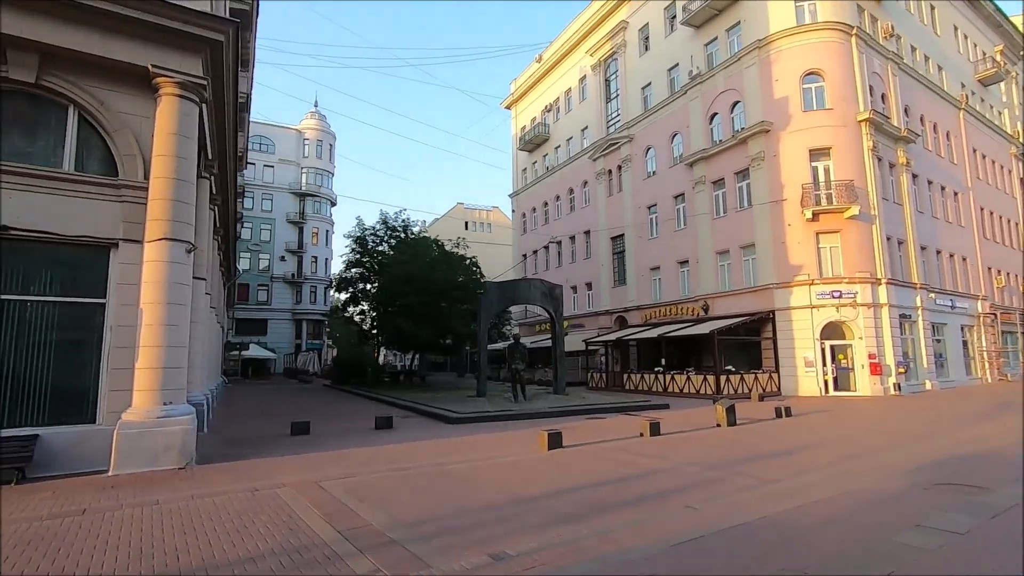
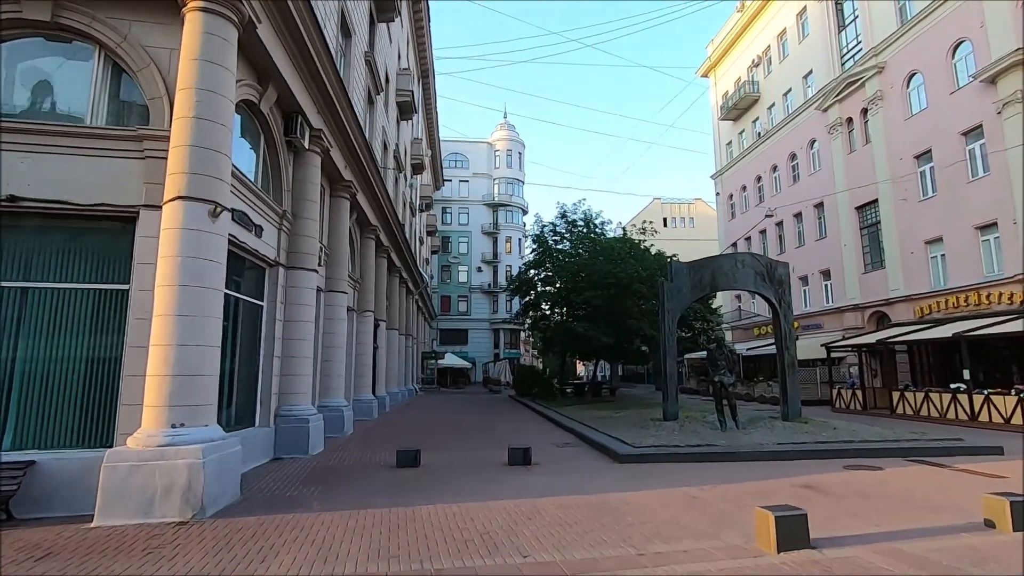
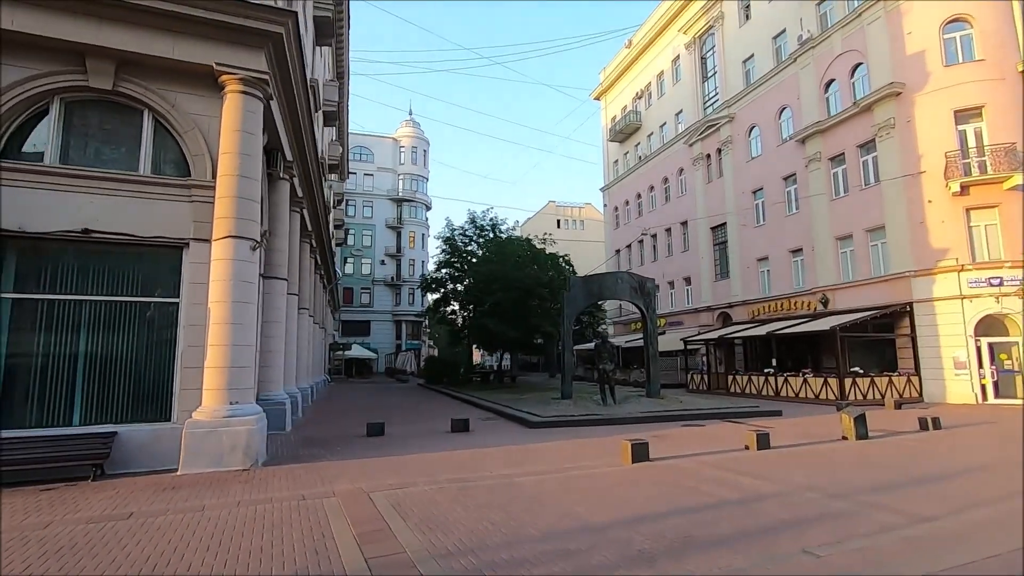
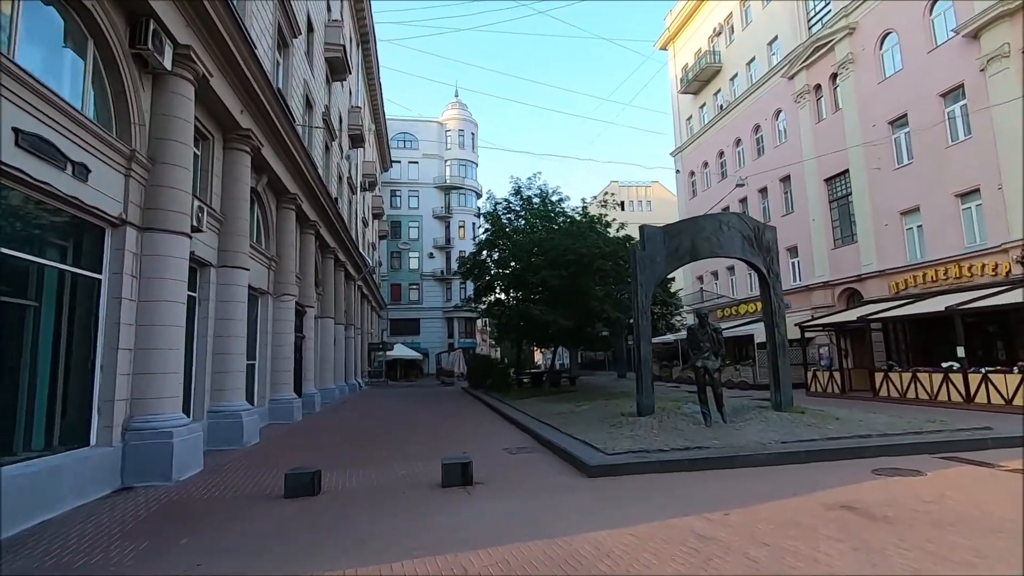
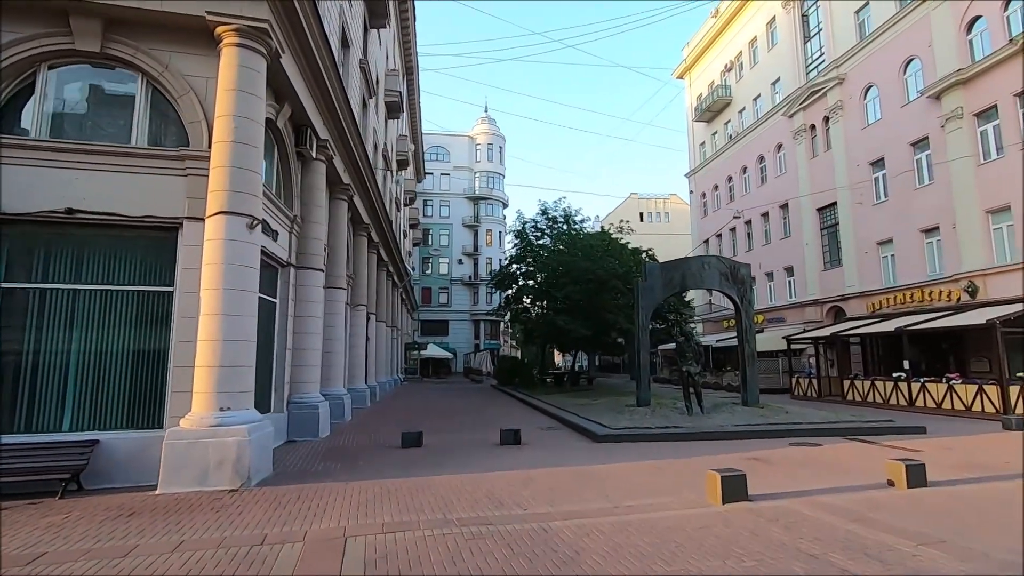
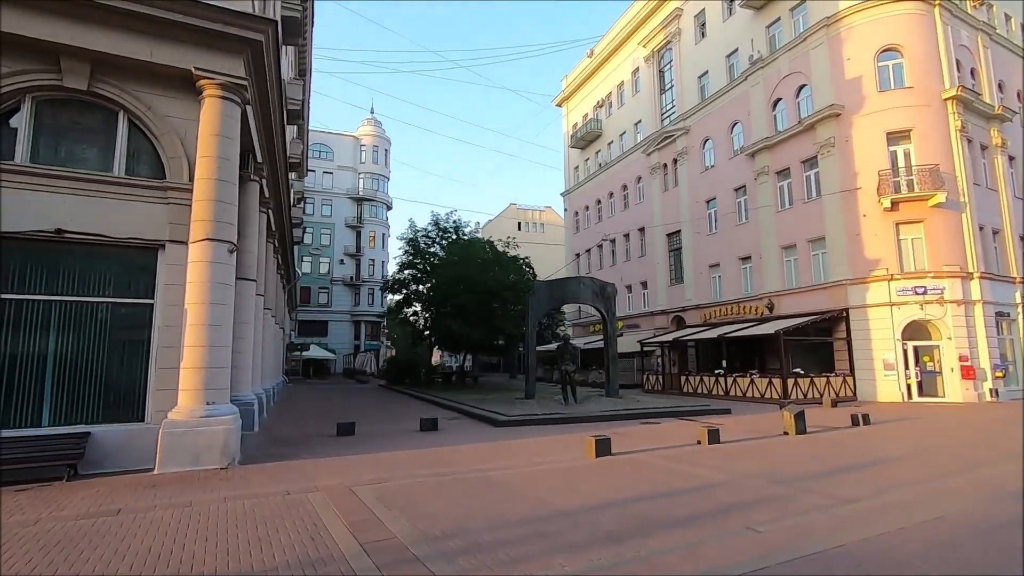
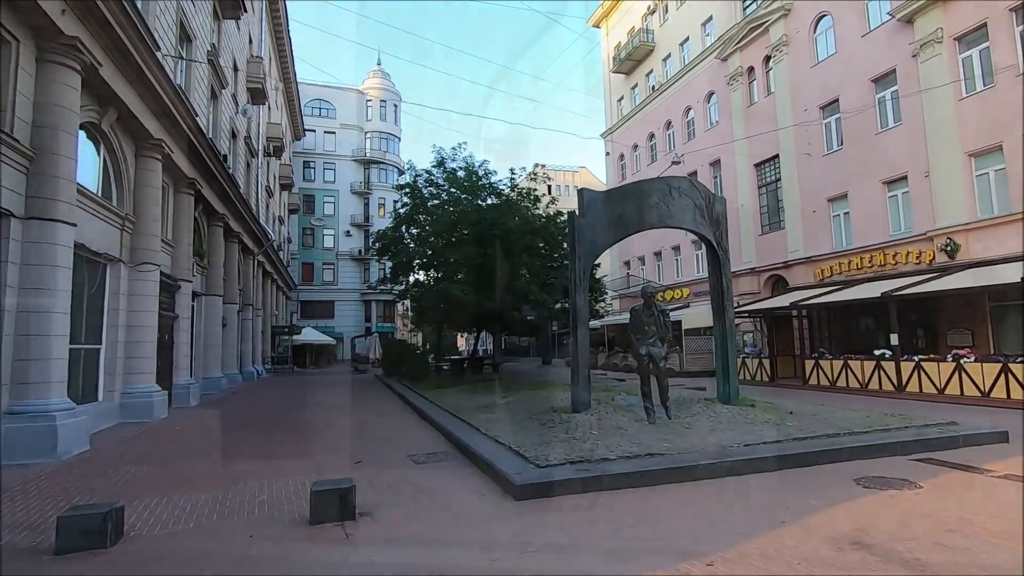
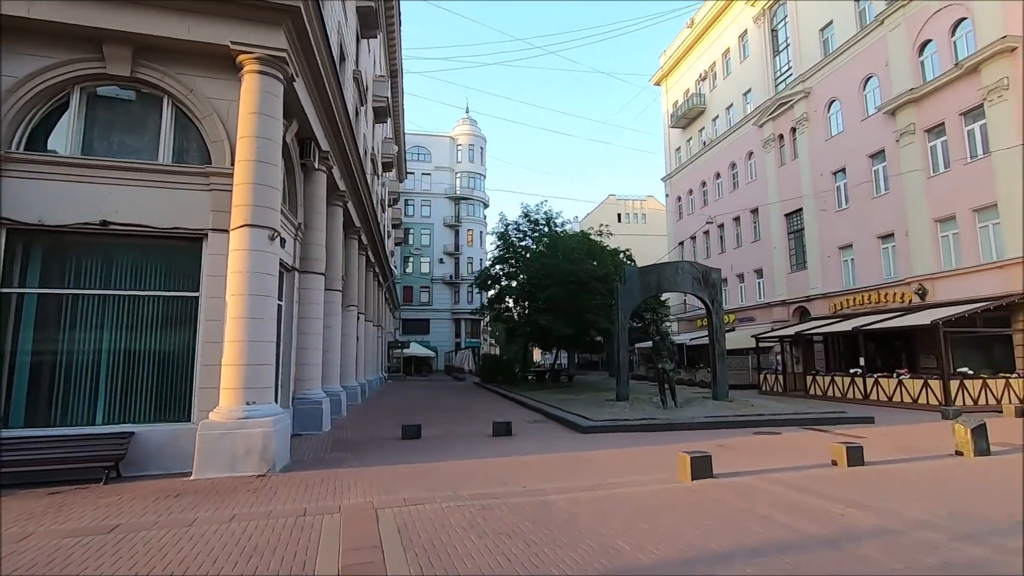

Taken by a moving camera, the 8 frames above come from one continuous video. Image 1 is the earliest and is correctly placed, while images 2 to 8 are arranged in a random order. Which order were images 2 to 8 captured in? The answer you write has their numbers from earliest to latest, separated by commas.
6, 3, 8, 5, 2, 4, 7
